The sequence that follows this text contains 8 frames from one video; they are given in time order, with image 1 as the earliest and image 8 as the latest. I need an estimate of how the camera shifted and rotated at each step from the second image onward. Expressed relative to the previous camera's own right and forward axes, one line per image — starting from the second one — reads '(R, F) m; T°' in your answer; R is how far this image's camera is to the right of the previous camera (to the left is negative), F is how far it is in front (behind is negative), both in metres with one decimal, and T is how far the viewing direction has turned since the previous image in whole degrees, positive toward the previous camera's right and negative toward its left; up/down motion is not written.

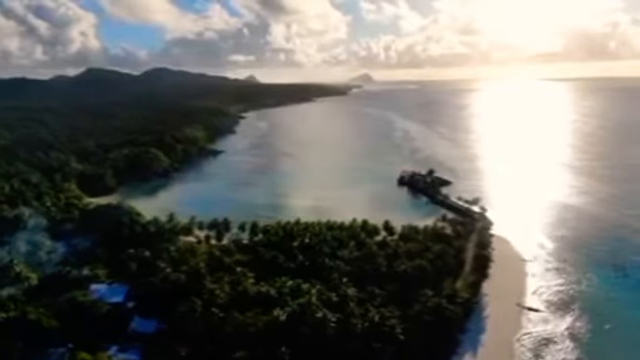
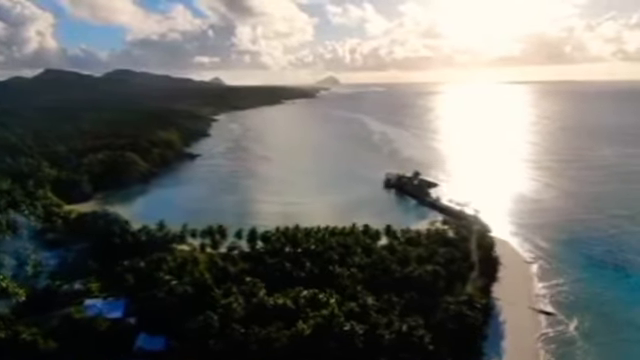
(-1.3, +0.9) m; +3°
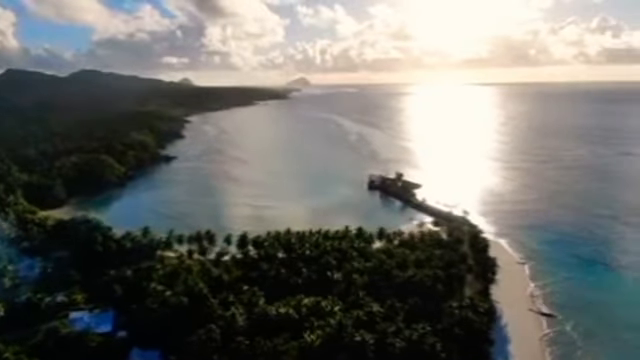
(-0.8, +0.7) m; +2°
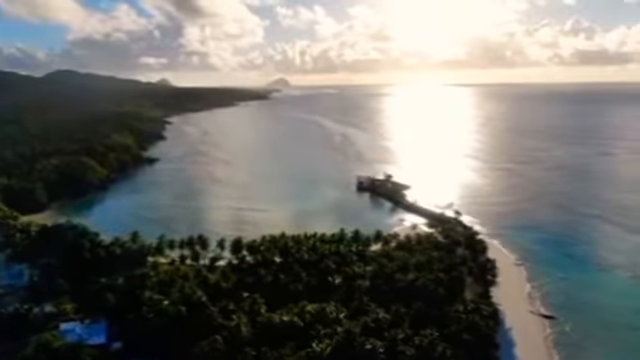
(-0.5, +0.6) m; +2°
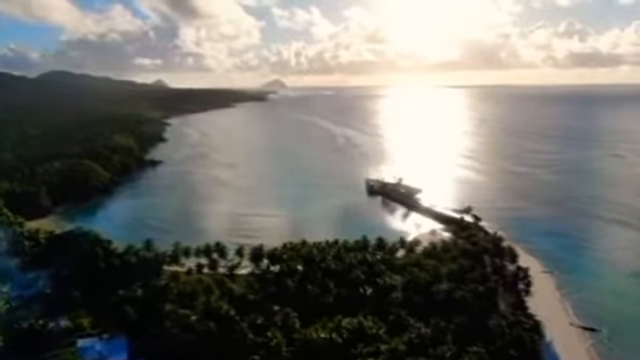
(-0.9, +1.1) m; +1°
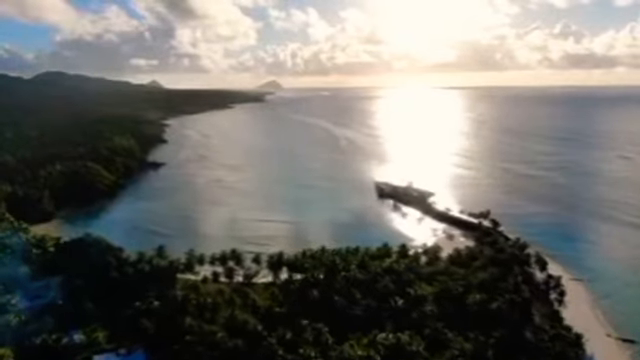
(-0.8, +1.0) m; 0°
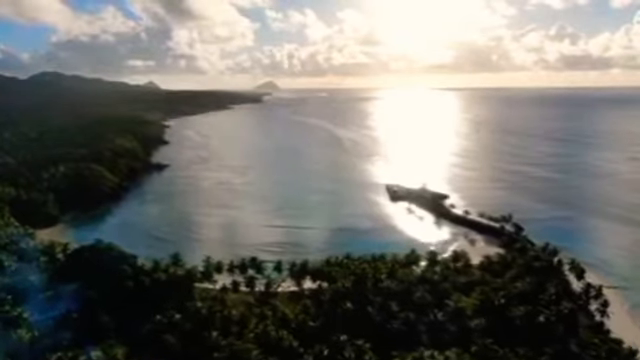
(-0.9, +1.2) m; 0°
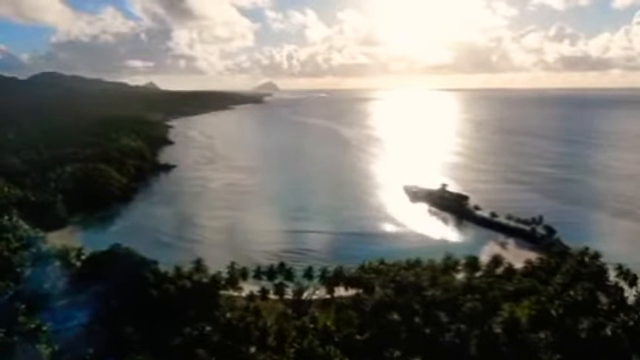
(-0.9, +1.3) m; 0°
